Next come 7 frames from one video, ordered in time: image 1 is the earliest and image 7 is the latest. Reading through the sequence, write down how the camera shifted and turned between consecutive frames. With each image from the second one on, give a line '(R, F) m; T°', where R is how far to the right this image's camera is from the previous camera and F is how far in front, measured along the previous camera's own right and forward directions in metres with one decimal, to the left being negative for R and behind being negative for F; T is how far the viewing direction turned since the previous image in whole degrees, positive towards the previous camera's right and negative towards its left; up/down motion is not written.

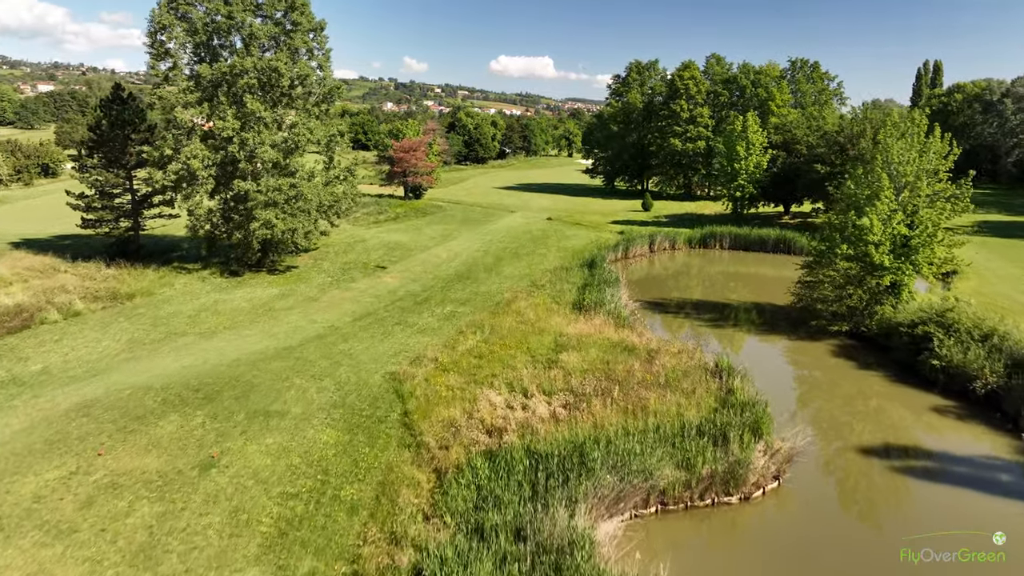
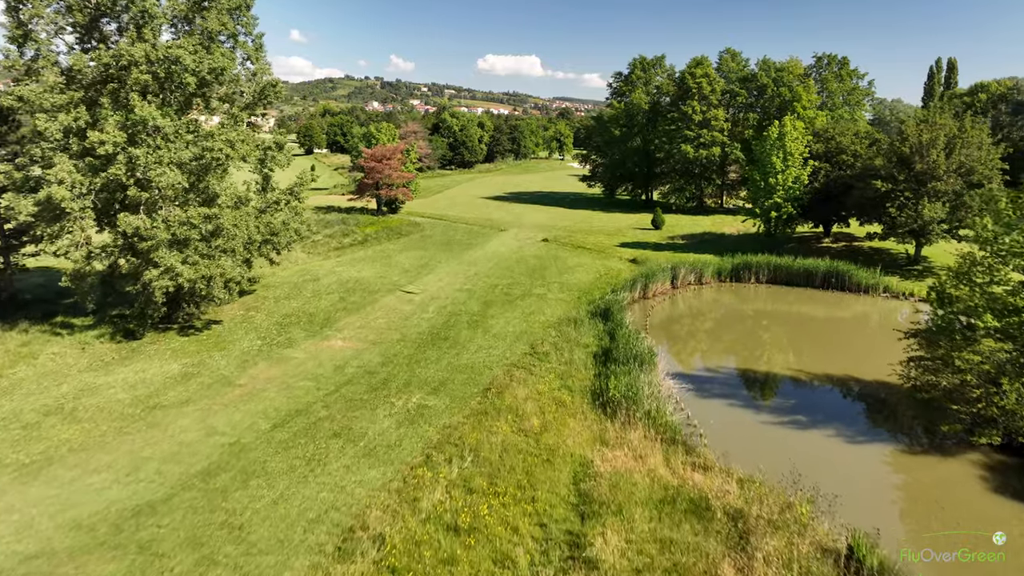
(-0.1, +6.0) m; +1°
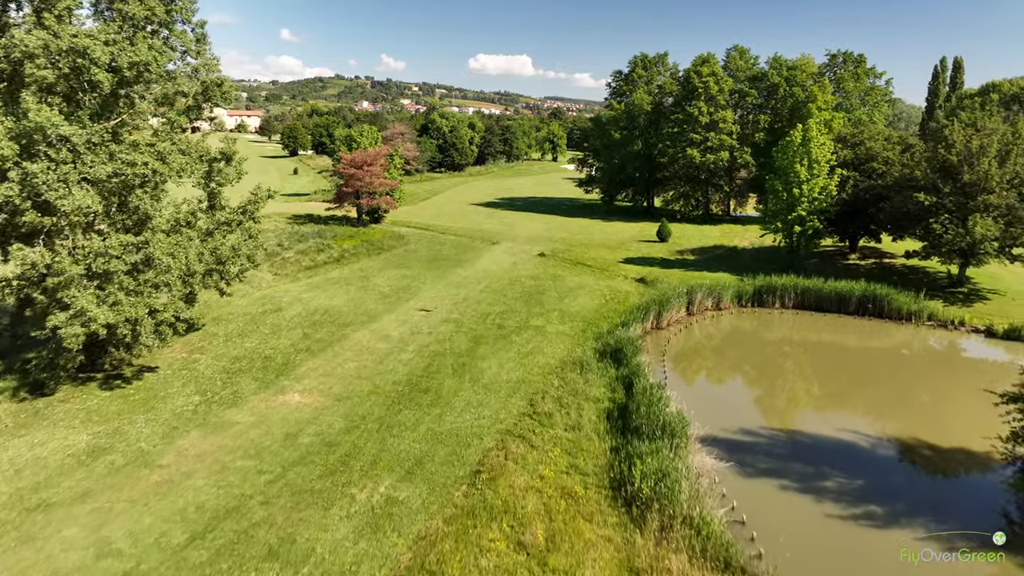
(-0.1, +3.2) m; +1°
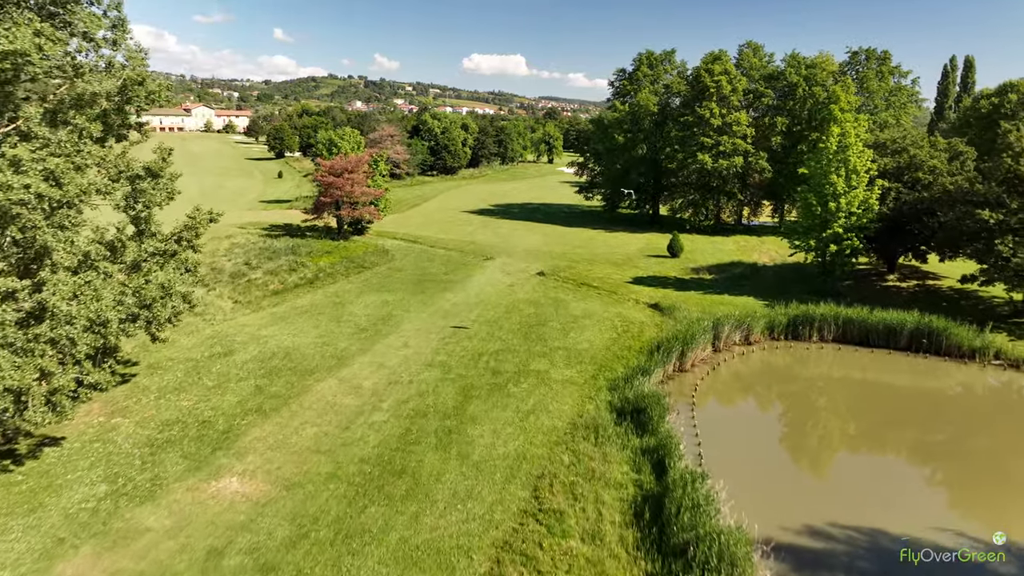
(-0.1, +3.3) m; 0°
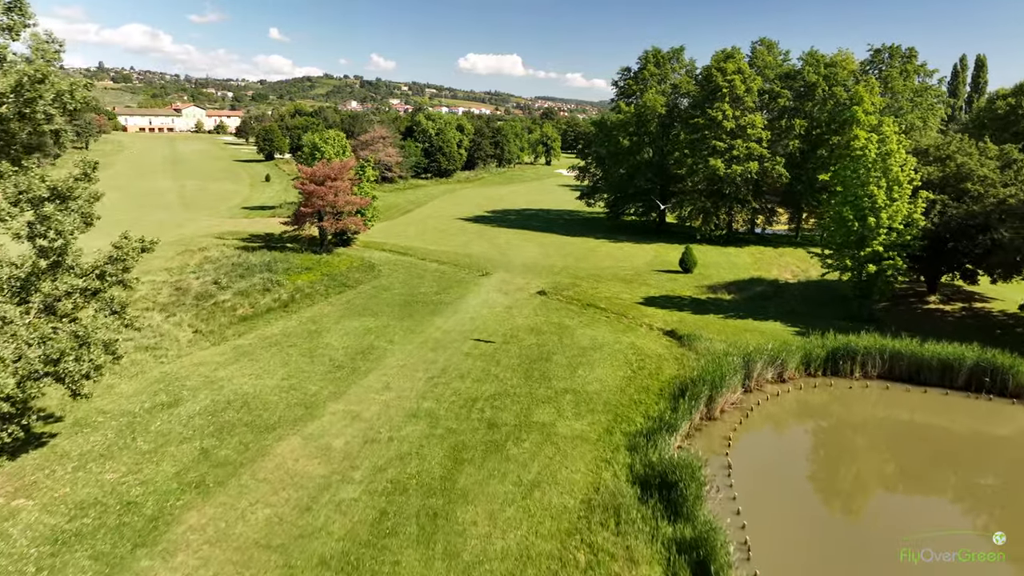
(-0.1, +2.7) m; 0°
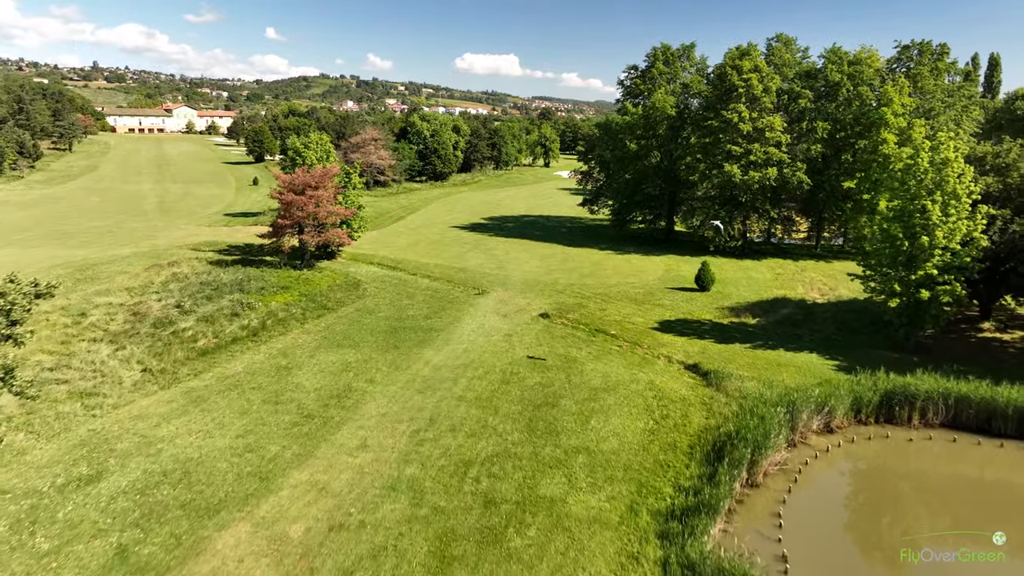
(-0.1, +2.7) m; 0°
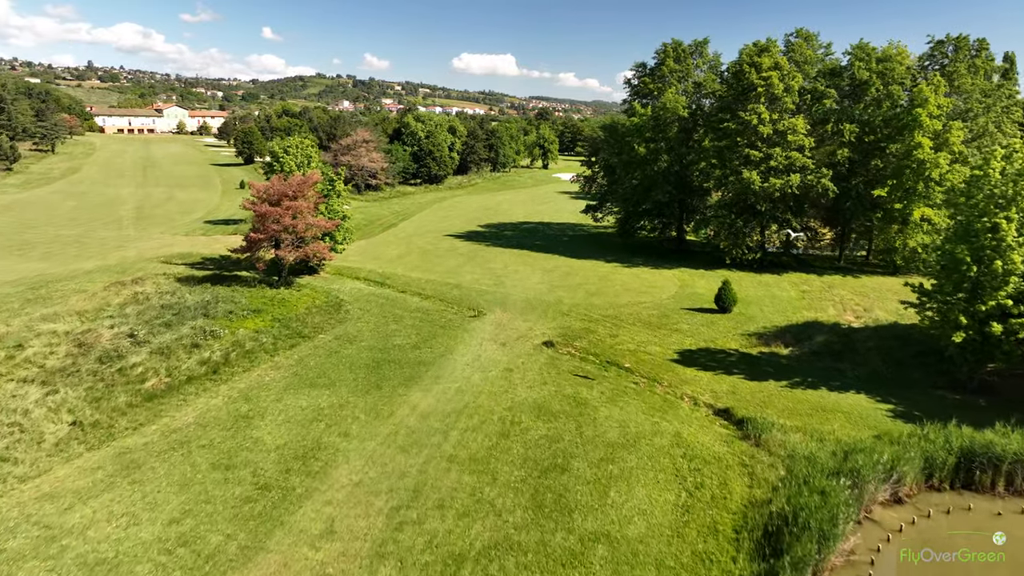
(-0.1, +2.7) m; 0°
